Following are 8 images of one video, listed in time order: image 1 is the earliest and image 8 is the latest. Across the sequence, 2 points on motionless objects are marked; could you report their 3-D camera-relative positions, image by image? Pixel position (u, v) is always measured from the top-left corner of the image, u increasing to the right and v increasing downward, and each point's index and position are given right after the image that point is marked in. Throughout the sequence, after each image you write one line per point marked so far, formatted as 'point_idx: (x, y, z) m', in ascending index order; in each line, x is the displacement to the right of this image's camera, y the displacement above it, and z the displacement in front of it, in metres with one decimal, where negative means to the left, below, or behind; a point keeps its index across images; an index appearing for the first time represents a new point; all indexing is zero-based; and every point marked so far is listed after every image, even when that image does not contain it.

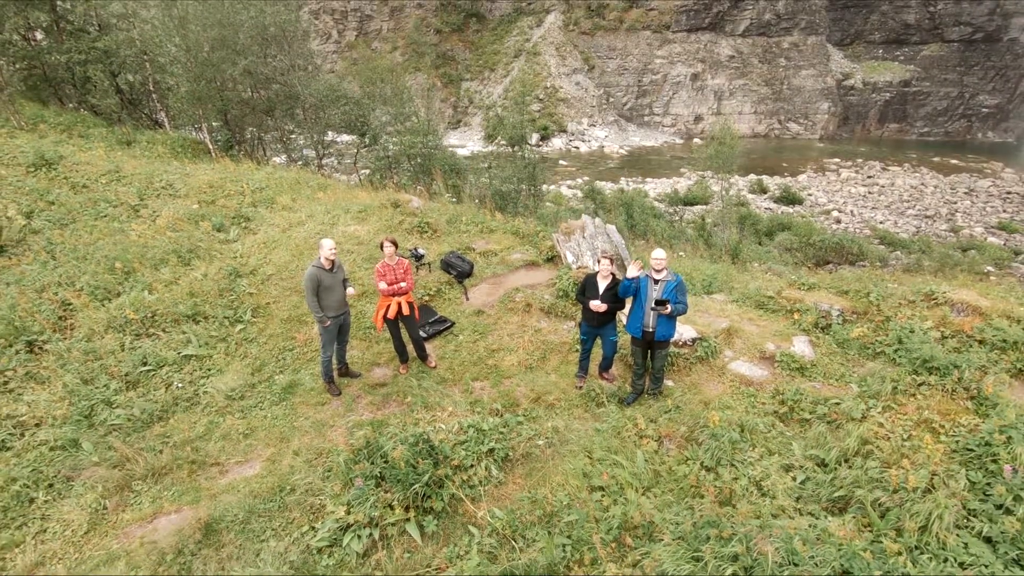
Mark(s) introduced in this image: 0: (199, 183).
0: (-6.6, +2.2, +10.3) m
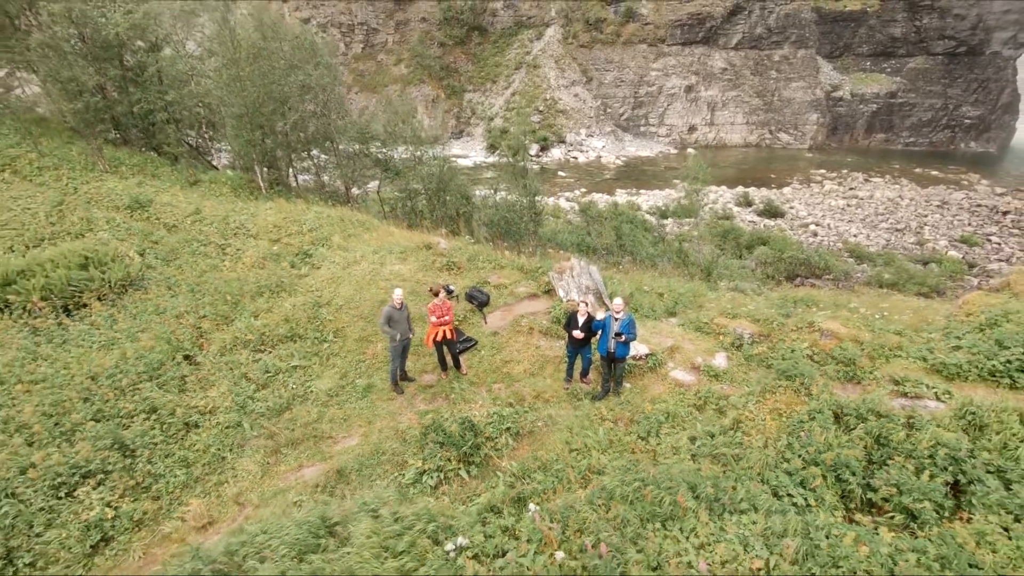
0: (-6.4, +1.7, +12.8) m
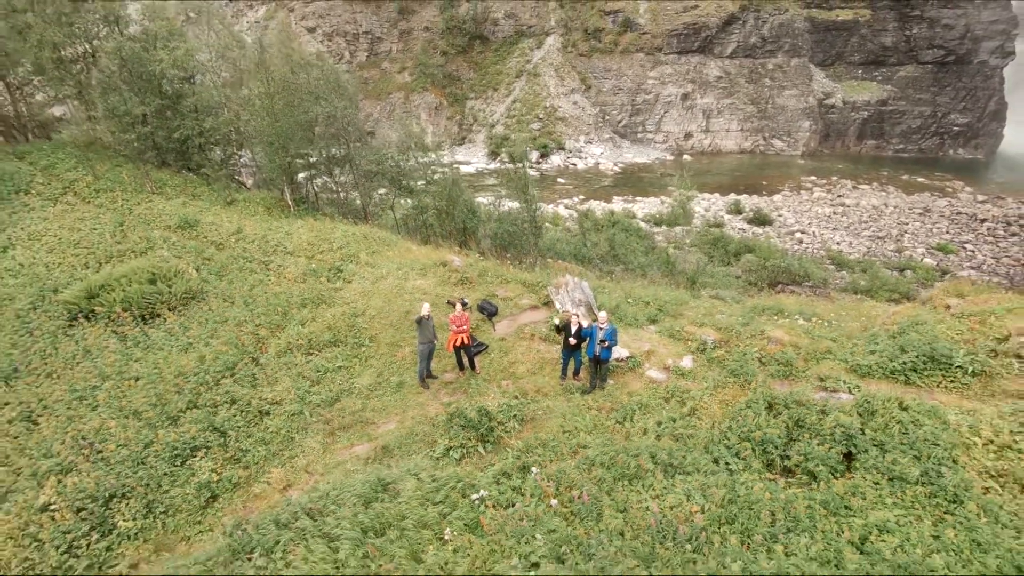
0: (-6.3, +1.4, +14.6) m
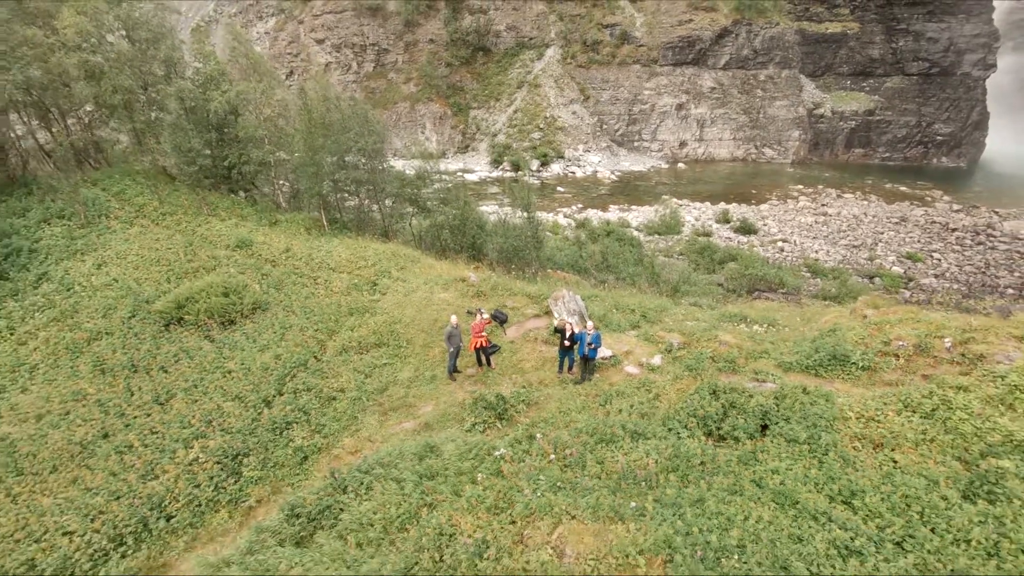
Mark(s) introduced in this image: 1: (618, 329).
0: (-6.1, +1.0, +17.3) m
1: (+3.2, -1.2, +14.5) m
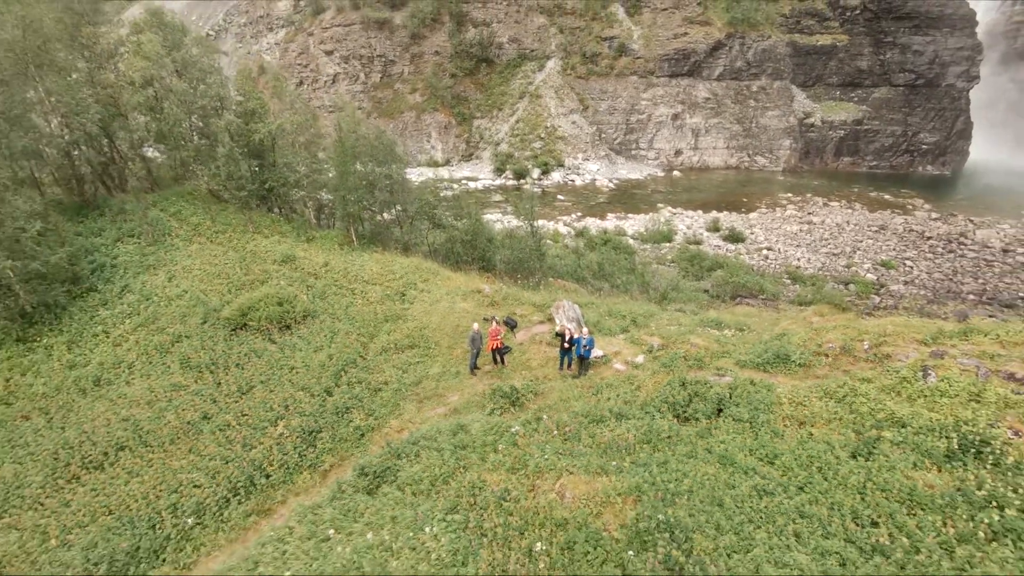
0: (-5.8, +0.7, +20.1) m
1: (+3.5, -1.6, +17.3) m
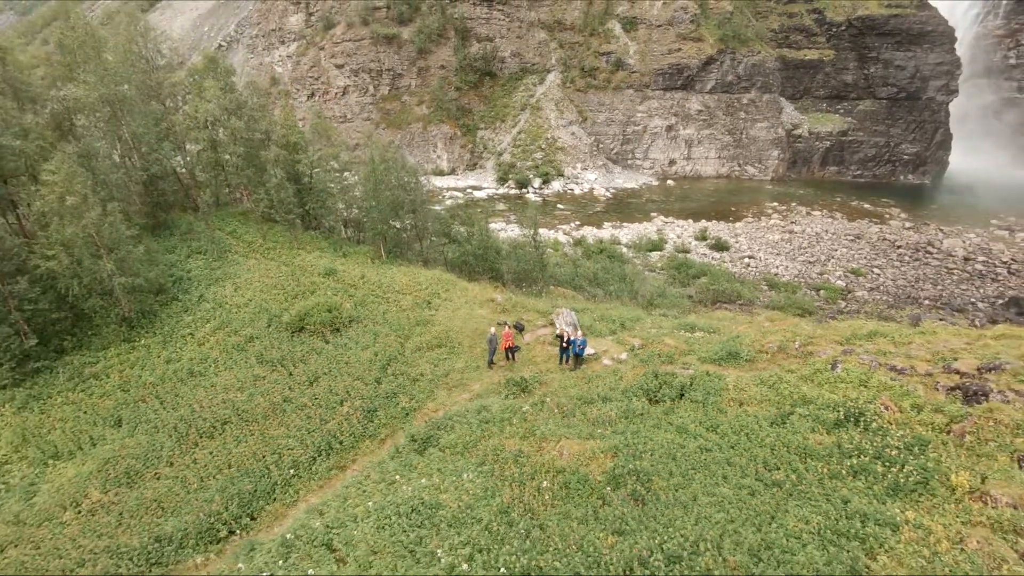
0: (-5.4, +0.2, +23.9) m
1: (+3.8, -2.0, +21.1) m
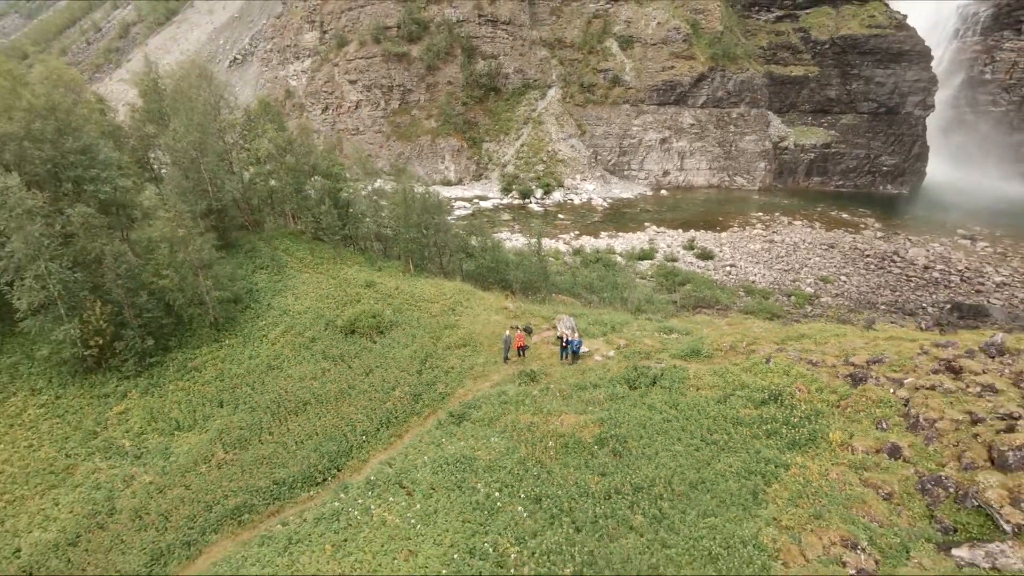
0: (-4.9, -0.3, +28.9) m
1: (+4.4, -2.6, +26.0) m
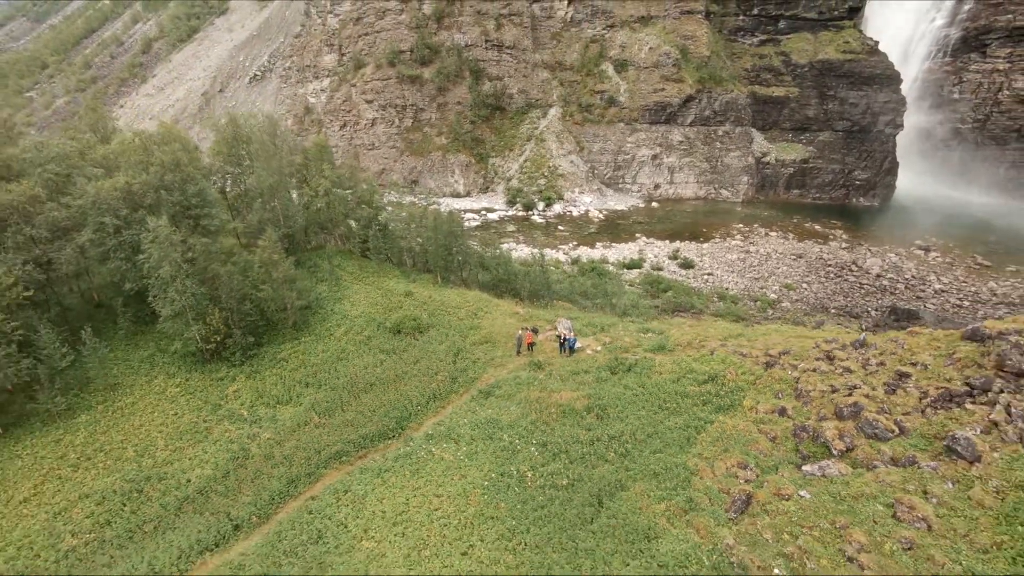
0: (-4.2, -1.0, +36.2) m
1: (+5.1, -3.2, +33.3) m
